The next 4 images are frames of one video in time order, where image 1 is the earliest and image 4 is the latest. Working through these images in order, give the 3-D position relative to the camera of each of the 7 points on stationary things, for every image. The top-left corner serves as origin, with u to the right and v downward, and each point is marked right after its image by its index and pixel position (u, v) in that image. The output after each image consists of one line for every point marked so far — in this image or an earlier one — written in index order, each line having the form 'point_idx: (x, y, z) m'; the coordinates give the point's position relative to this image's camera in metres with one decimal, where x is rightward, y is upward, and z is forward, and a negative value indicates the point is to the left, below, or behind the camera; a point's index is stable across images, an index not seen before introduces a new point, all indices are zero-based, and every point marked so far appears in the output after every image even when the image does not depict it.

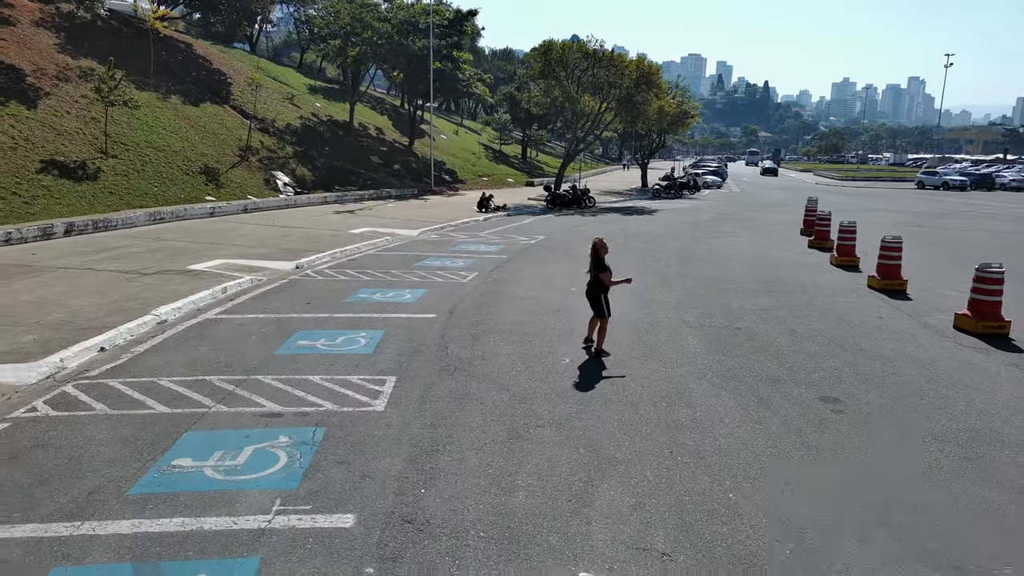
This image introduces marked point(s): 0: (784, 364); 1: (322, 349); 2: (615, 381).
0: (+2.9, -0.8, +7.7) m
1: (-2.1, -0.7, +8.2) m
2: (+1.0, -0.9, +7.1) m
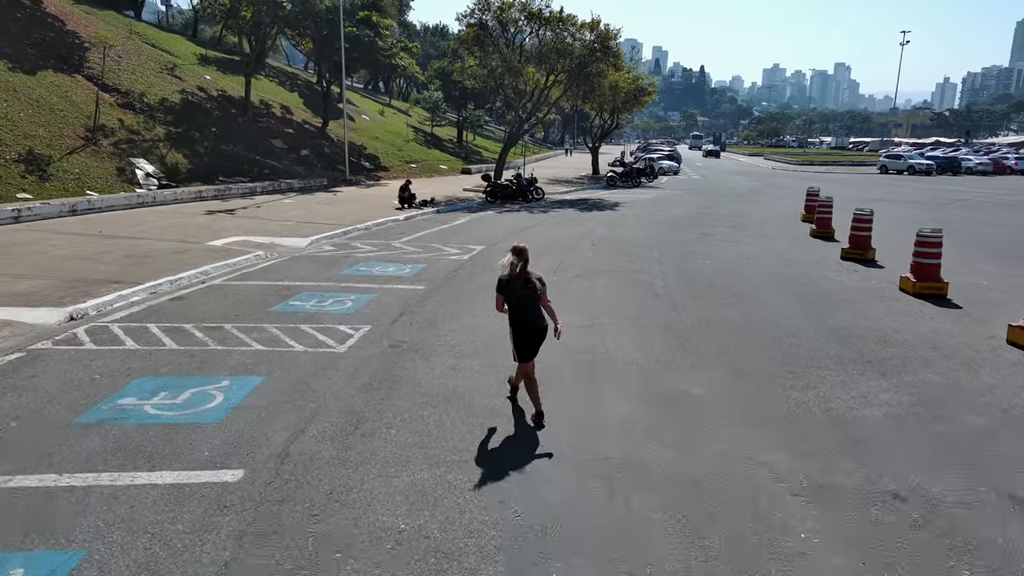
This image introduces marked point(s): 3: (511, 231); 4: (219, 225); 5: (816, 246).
0: (+2.4, -1.5, +2.8) m
1: (-2.6, -1.5, +2.8) m
2: (+0.6, -1.7, +2.0) m
3: (0.0, +1.3, +16.3) m
4: (-6.6, +1.4, +16.2) m
5: (+6.3, +0.9, +15.0) m
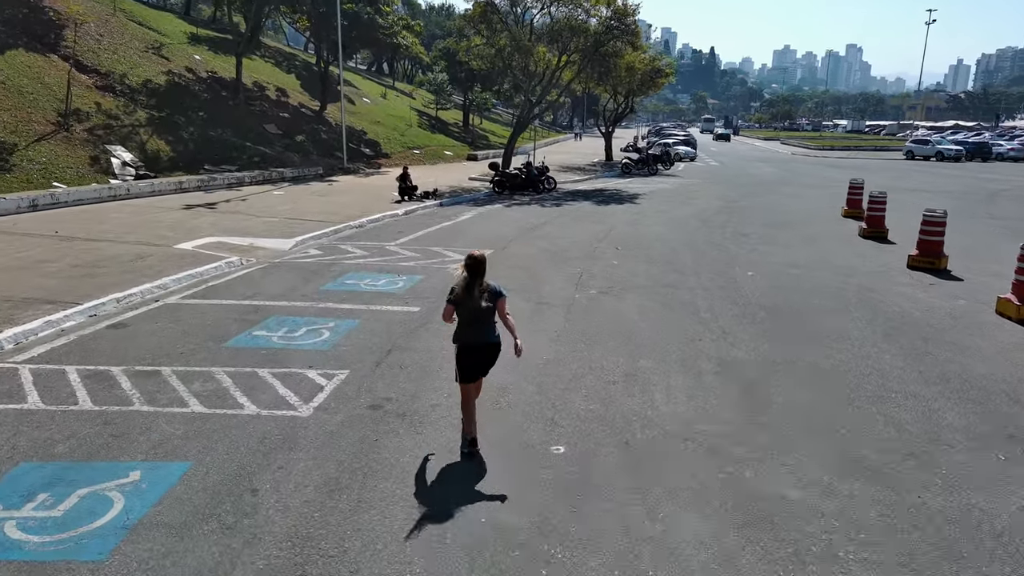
0: (+2.5, -2.0, +1.0) m
1: (-2.5, -1.9, +1.1) m
2: (+0.7, -2.1, +0.3) m
3: (+0.2, +1.2, +14.5) m
4: (-6.3, +1.3, +14.5) m
5: (+6.5, +0.7, +13.2) m
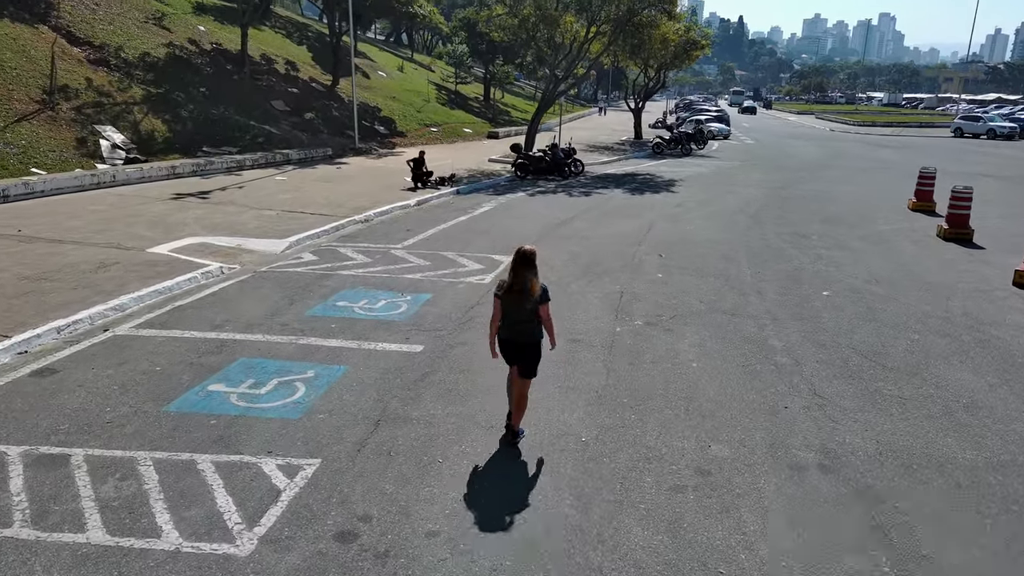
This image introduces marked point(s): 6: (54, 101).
0: (+2.5, -2.6, -0.6) m
1: (-2.5, -2.5, -0.4) m
2: (+0.7, -2.8, -1.3) m
3: (+0.6, +1.1, +12.7) m
4: (-5.9, +1.3, +12.9) m
5: (+6.9, +0.5, +11.2) m
6: (-11.2, +4.6, +17.7) m
